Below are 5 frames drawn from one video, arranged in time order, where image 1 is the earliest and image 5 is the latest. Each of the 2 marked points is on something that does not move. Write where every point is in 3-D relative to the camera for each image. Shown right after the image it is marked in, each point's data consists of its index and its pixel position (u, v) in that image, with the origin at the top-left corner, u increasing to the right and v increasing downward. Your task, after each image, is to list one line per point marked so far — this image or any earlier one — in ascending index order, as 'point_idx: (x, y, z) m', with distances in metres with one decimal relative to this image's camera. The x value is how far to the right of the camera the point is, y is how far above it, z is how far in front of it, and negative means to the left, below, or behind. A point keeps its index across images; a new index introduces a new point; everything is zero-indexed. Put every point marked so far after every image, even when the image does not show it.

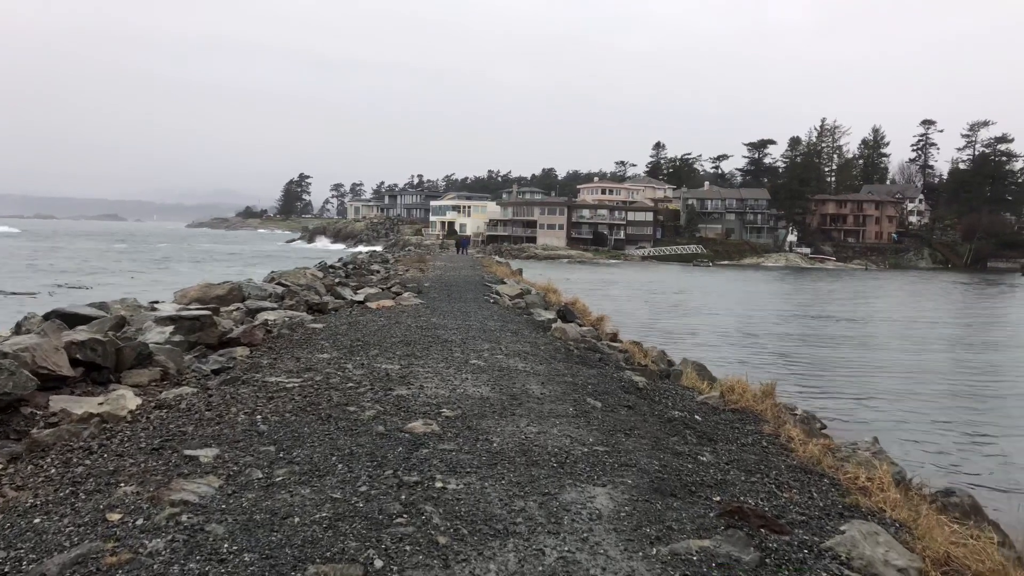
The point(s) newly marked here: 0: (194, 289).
0: (-5.7, 0.0, +14.6) m
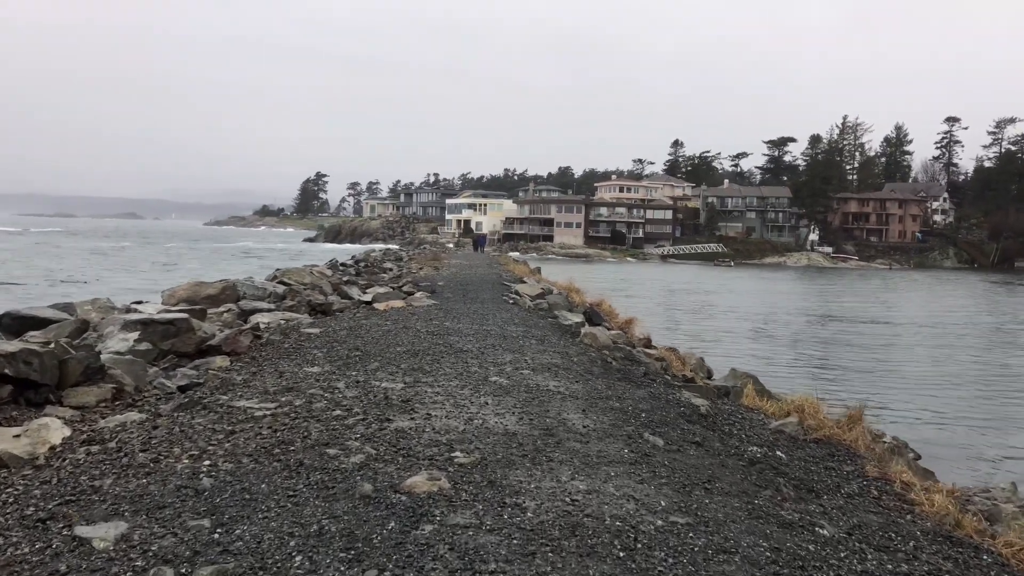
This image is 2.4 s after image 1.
0: (-5.3, 0.0, +13.2) m
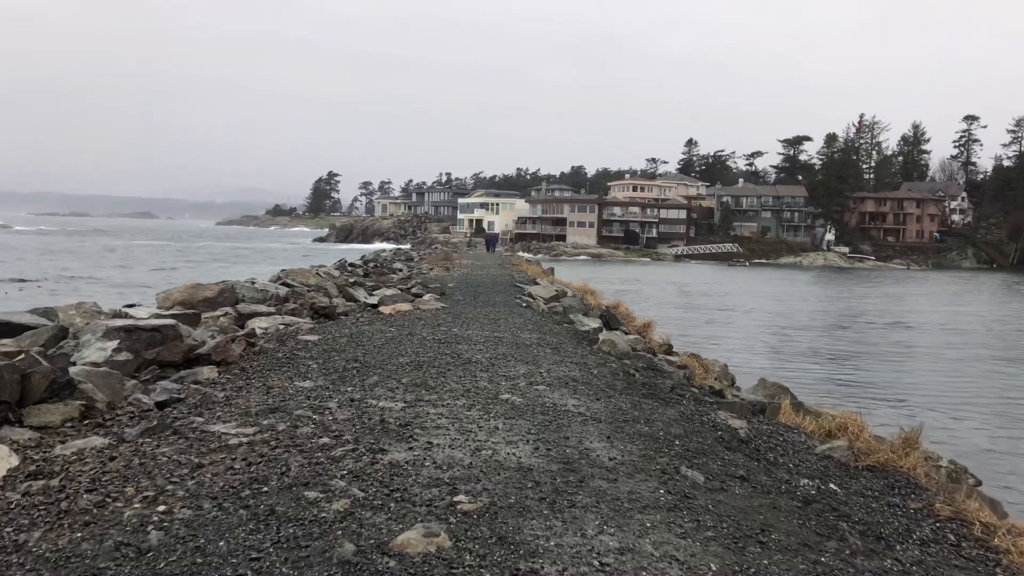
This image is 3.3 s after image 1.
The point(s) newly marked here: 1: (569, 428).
0: (-5.1, 0.0, +12.6) m
1: (+0.3, -0.8, +4.9) m
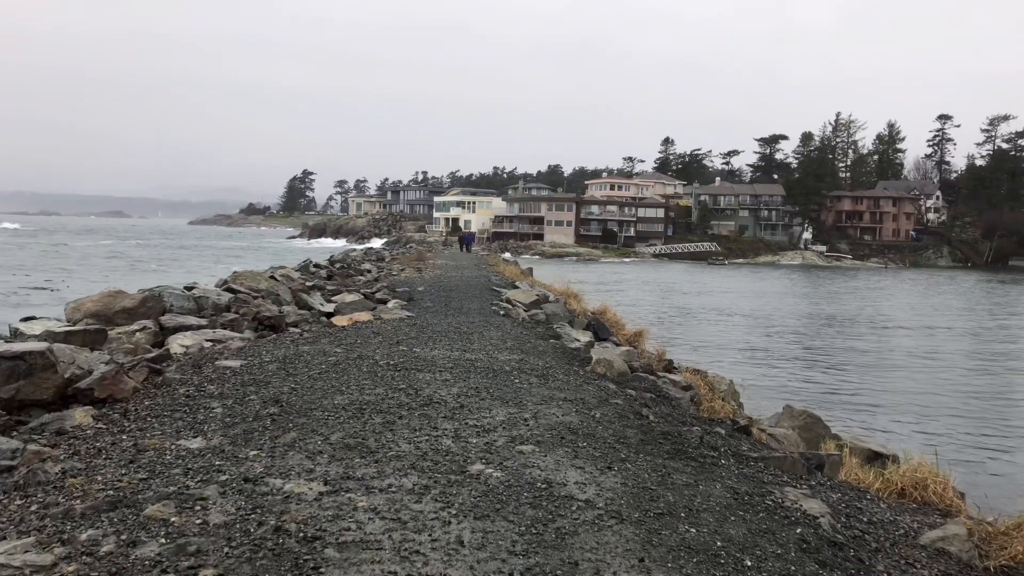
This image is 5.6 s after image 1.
0: (-5.4, -0.1, +10.7) m
1: (+0.2, -0.9, +3.1) m
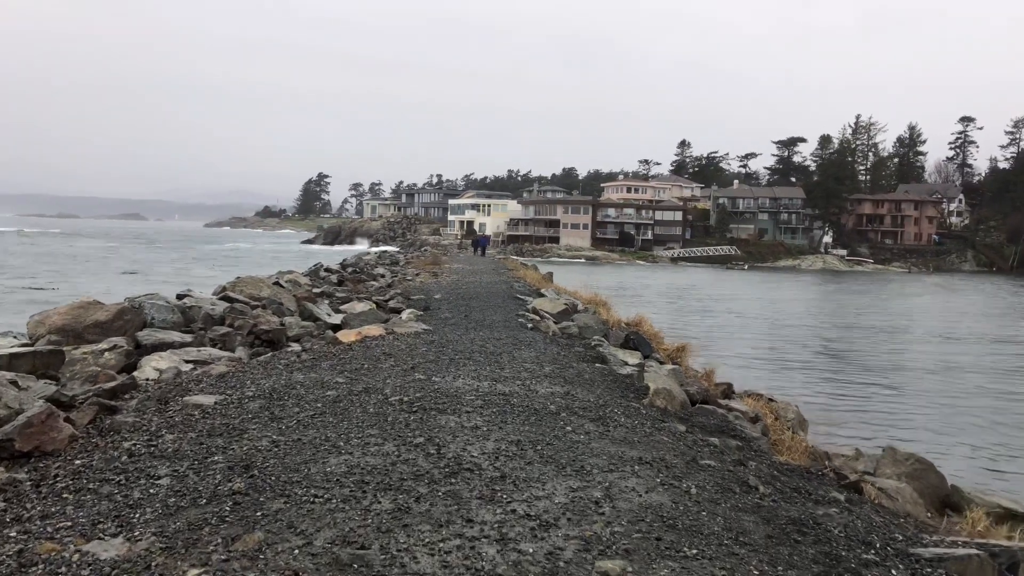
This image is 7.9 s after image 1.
0: (-5.1, -0.2, +9.2) m
1: (+0.5, -1.0, +1.5) m
